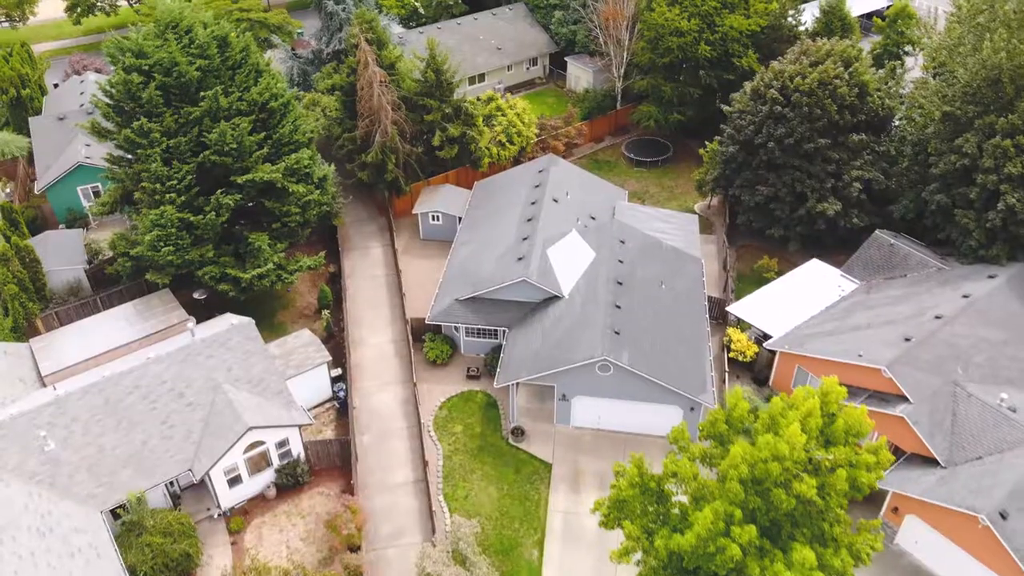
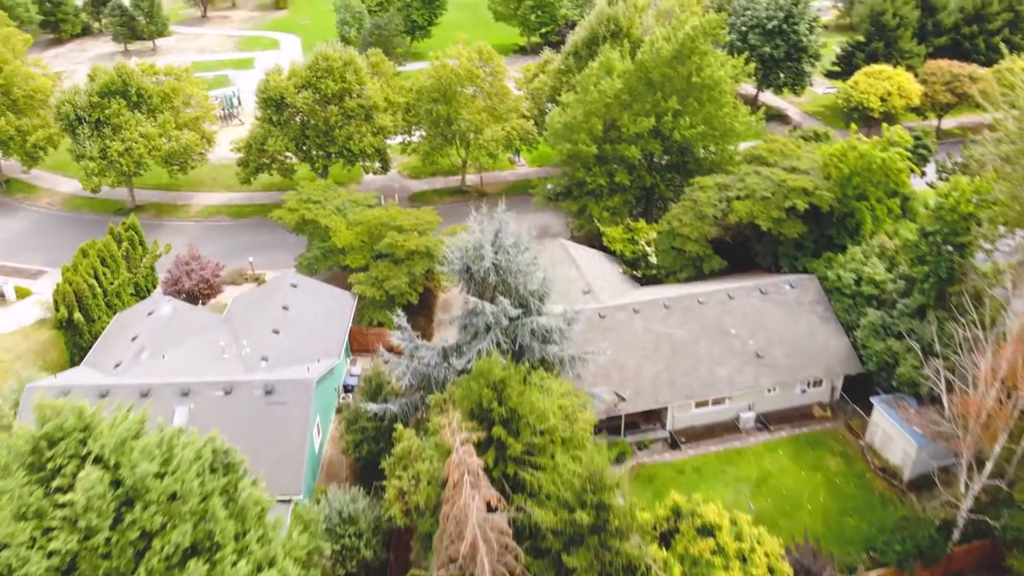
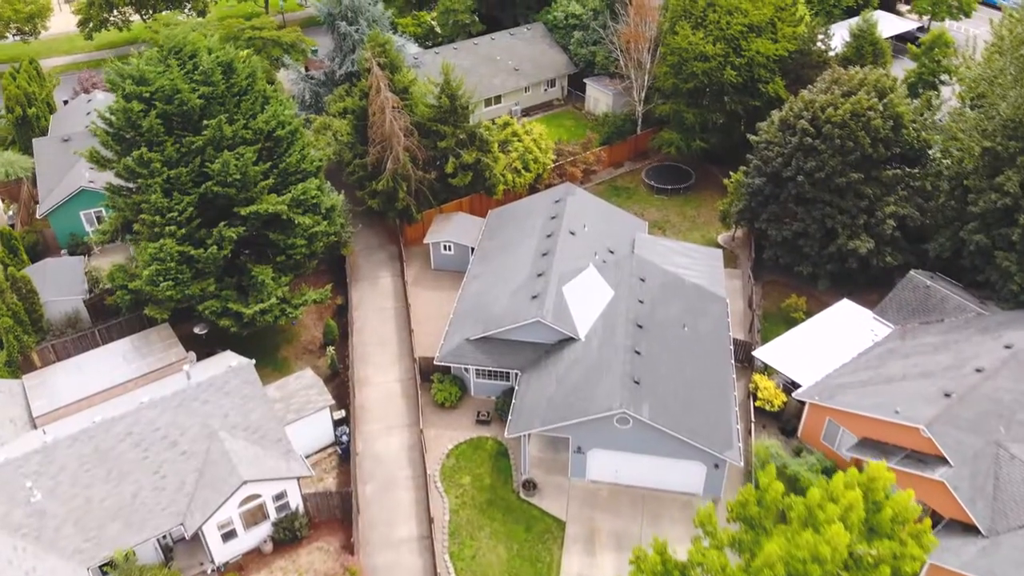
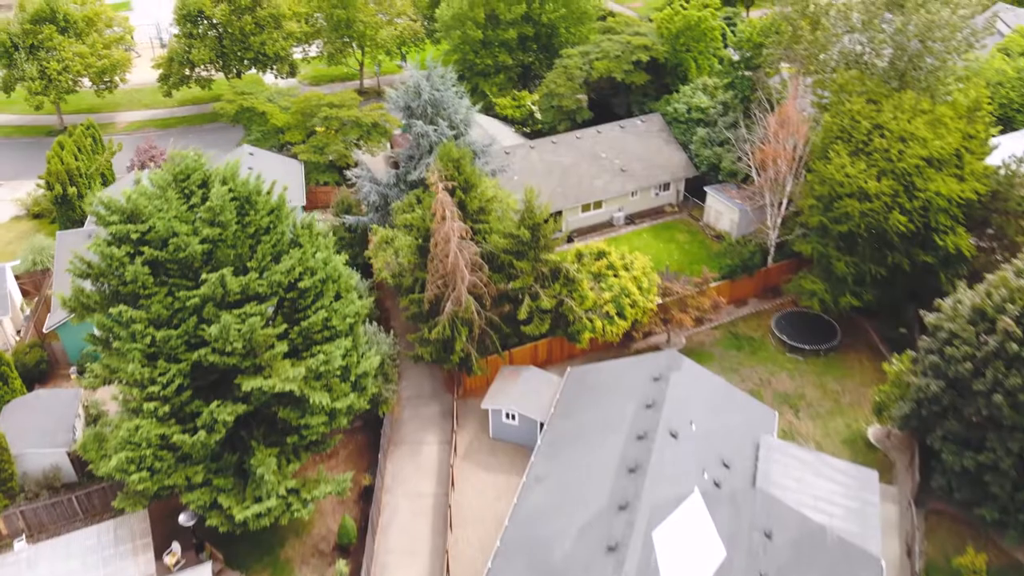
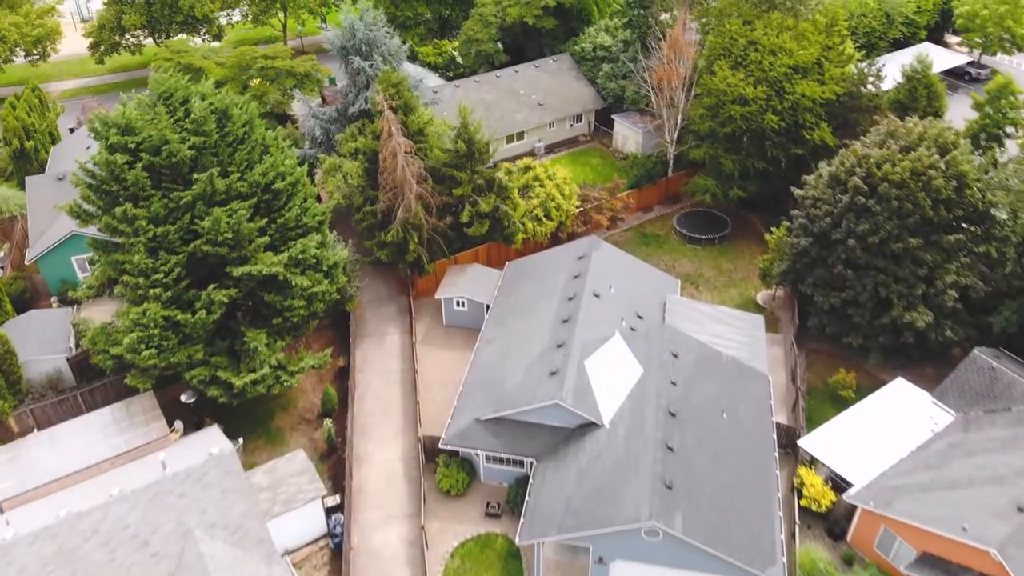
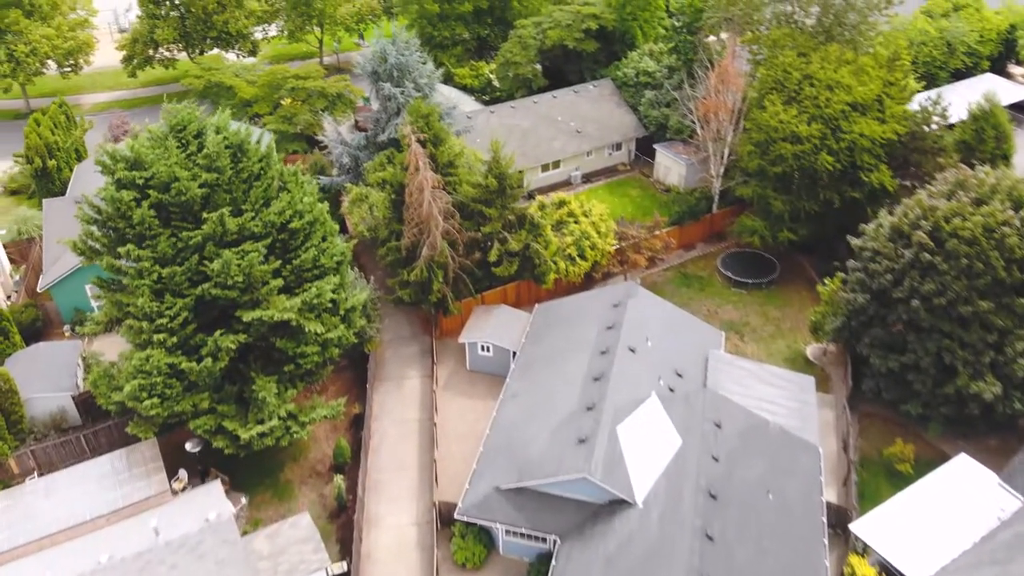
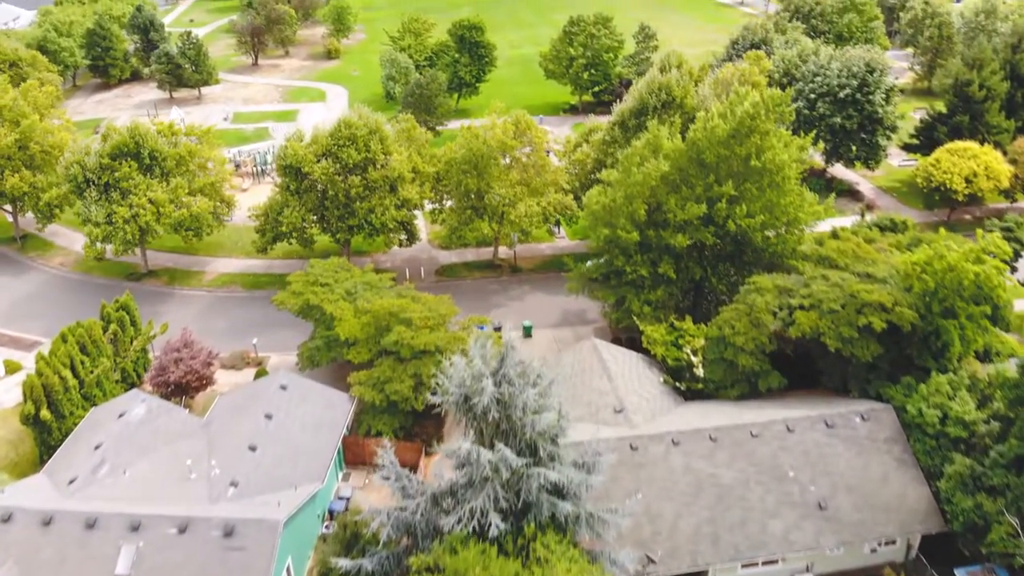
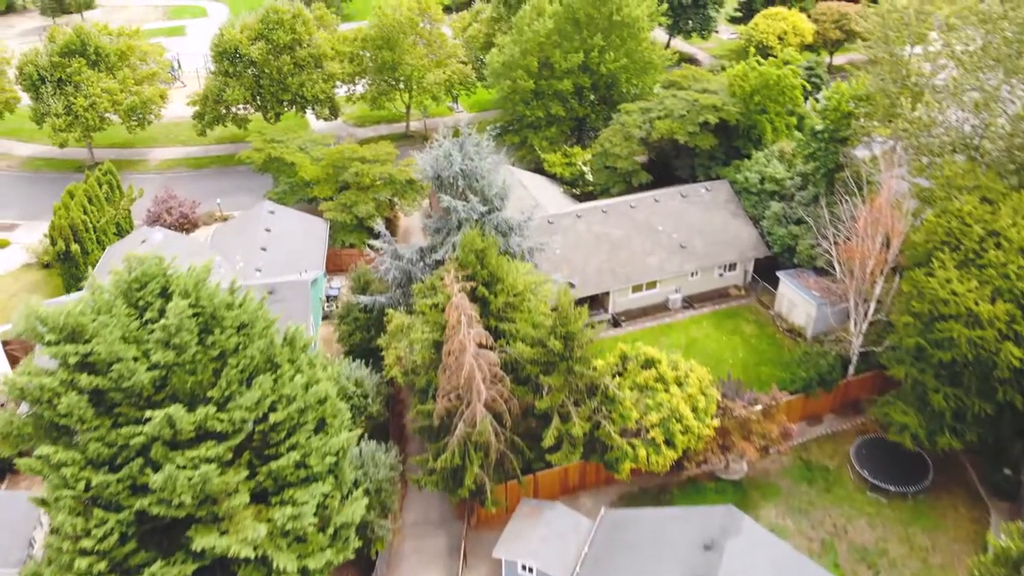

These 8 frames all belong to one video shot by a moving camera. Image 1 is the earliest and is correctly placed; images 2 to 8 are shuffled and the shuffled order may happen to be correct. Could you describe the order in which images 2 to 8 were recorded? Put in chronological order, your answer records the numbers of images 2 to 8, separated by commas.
3, 5, 6, 4, 8, 2, 7
